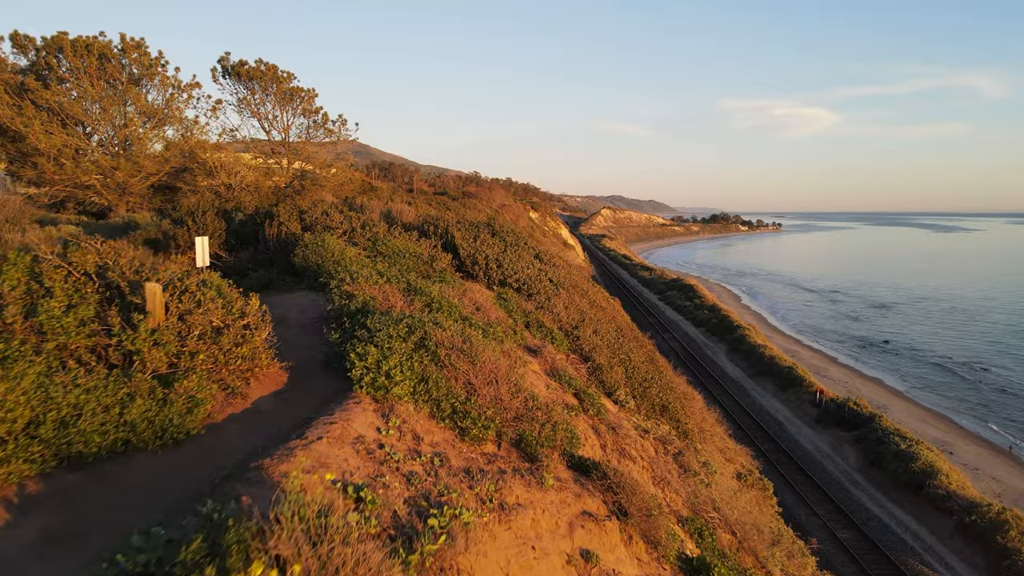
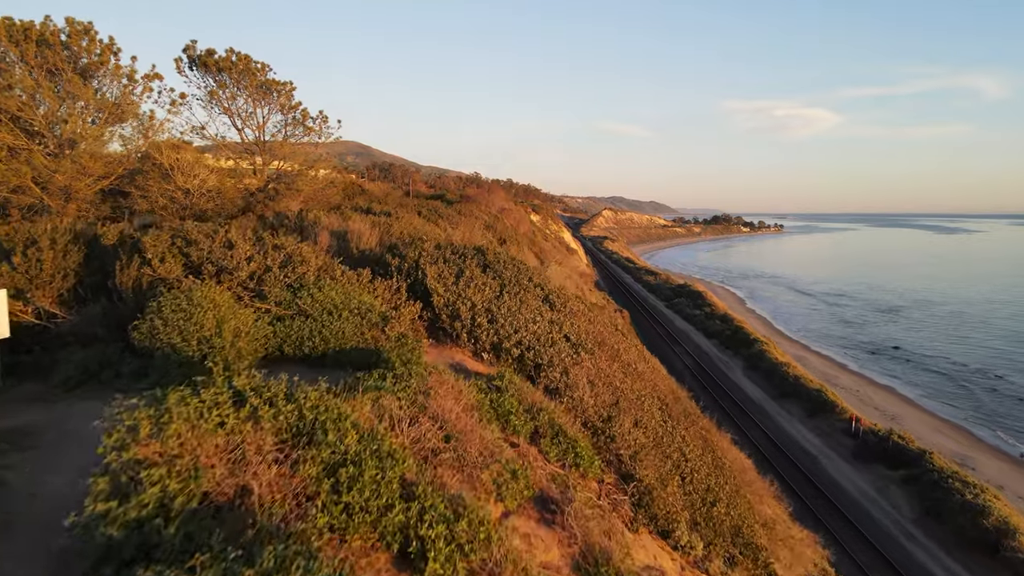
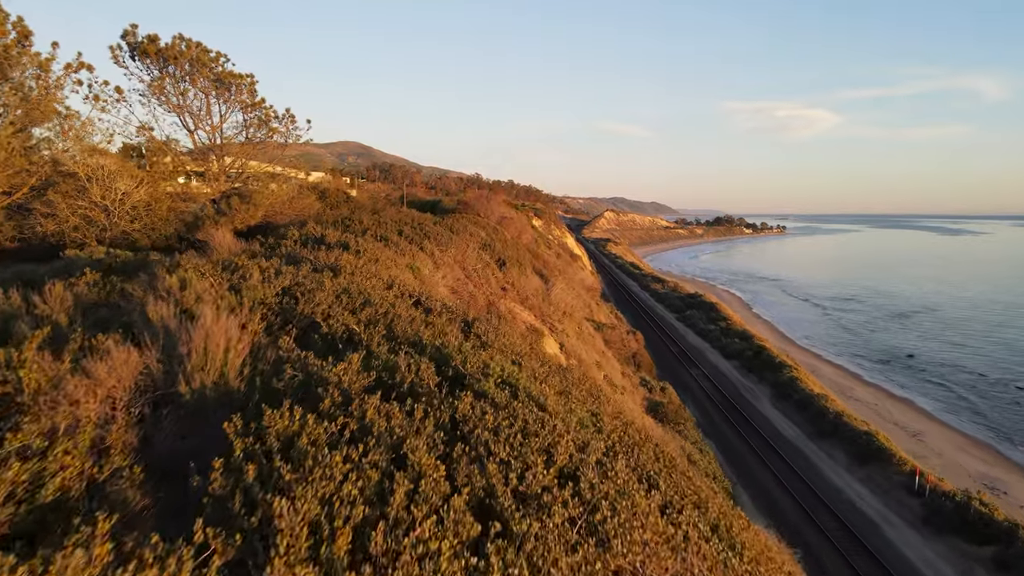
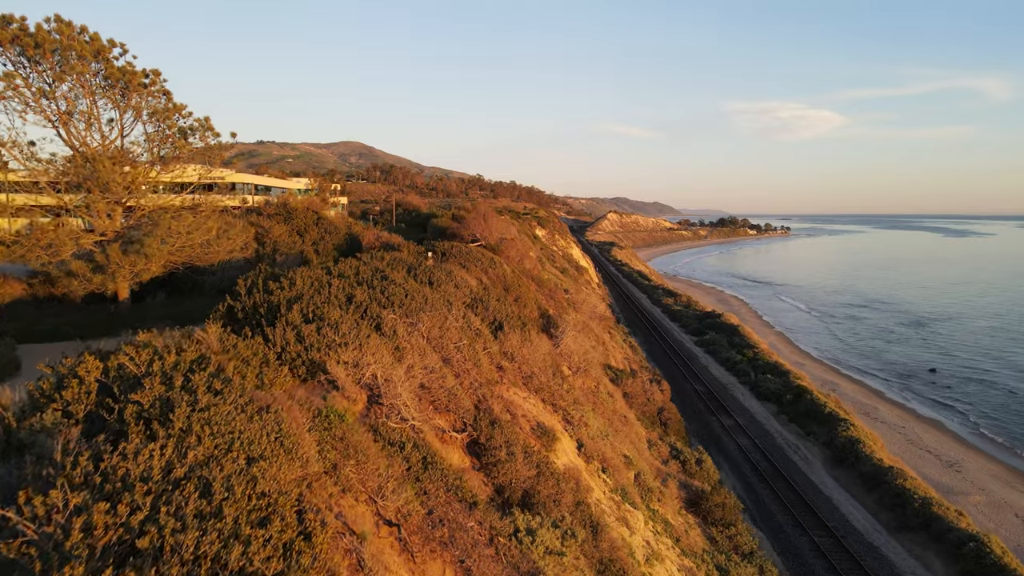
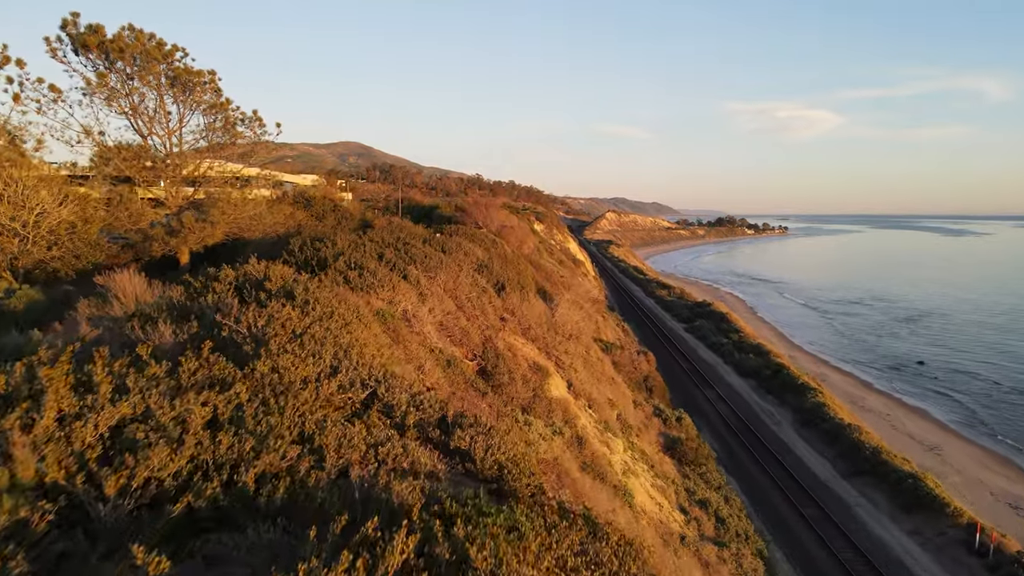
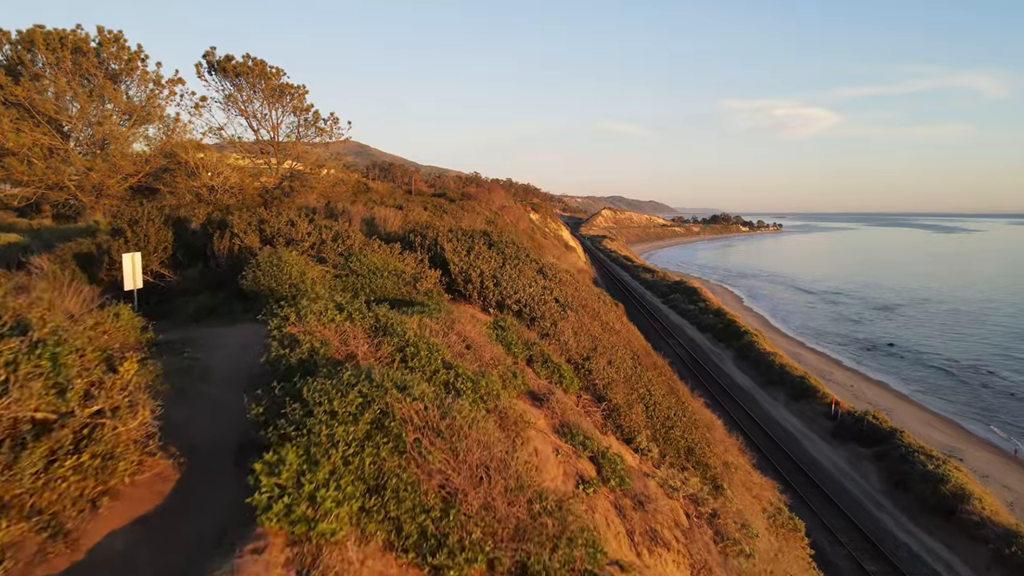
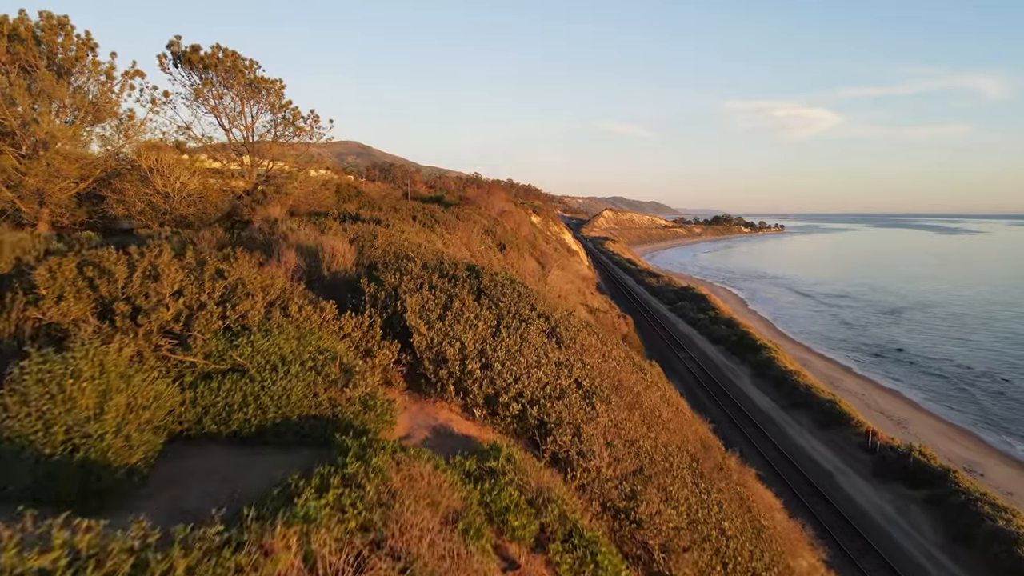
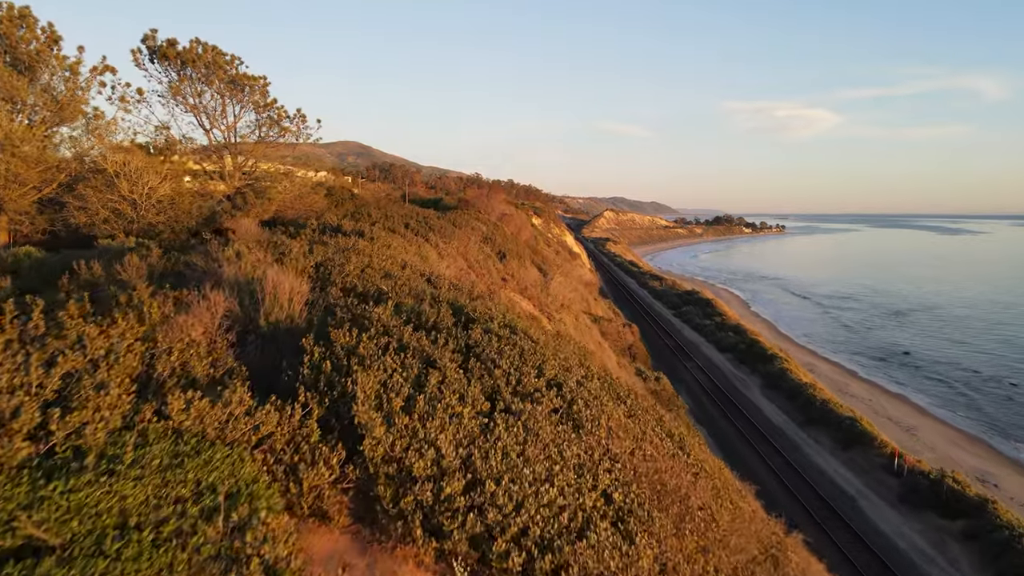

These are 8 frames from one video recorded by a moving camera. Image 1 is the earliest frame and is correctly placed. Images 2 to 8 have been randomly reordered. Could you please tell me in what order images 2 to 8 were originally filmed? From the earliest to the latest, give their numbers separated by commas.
6, 2, 7, 8, 3, 5, 4
